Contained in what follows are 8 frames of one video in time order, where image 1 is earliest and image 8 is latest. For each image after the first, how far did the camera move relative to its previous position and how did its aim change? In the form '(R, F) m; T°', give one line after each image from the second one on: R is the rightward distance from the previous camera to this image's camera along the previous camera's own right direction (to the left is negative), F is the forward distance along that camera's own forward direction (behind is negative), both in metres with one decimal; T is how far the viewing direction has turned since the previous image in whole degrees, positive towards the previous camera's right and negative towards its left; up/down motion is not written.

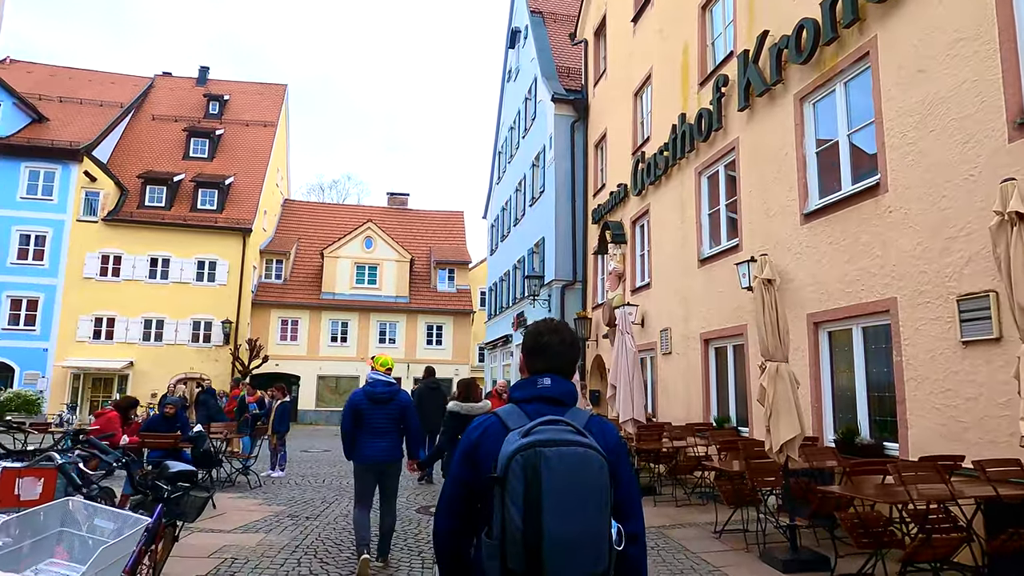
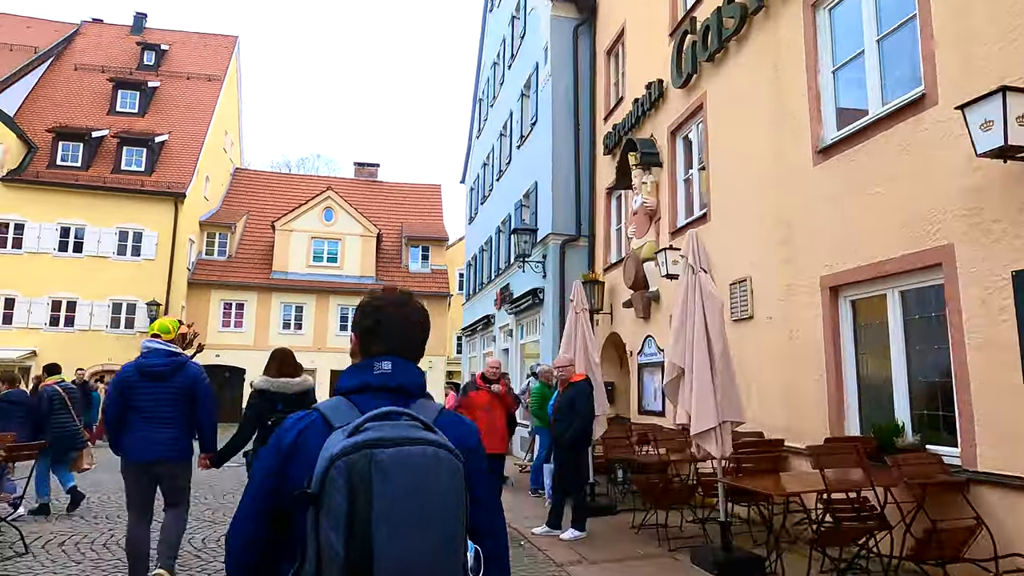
(0.0, +3.3) m; +1°
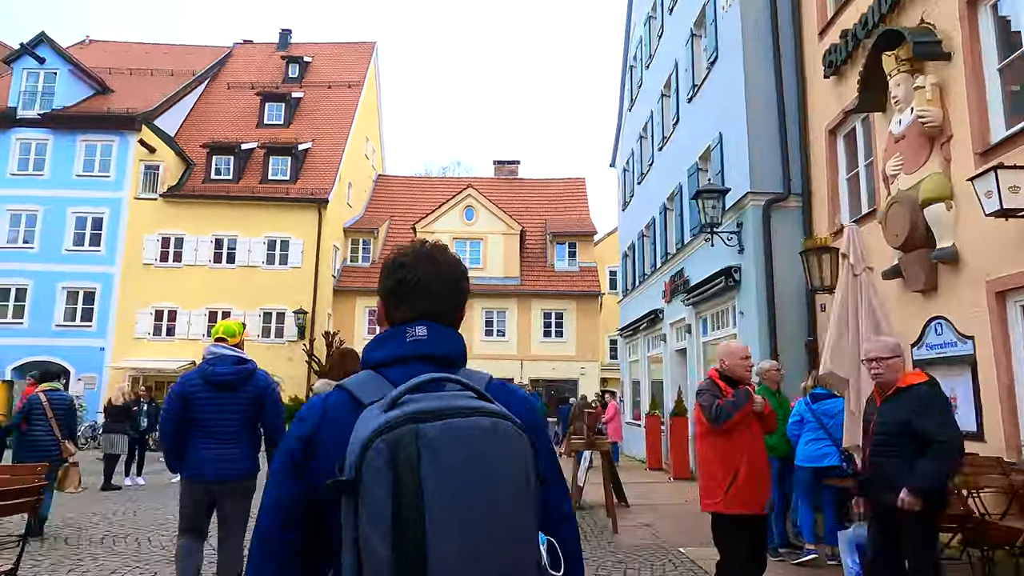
(-0.4, +2.0) m; -11°
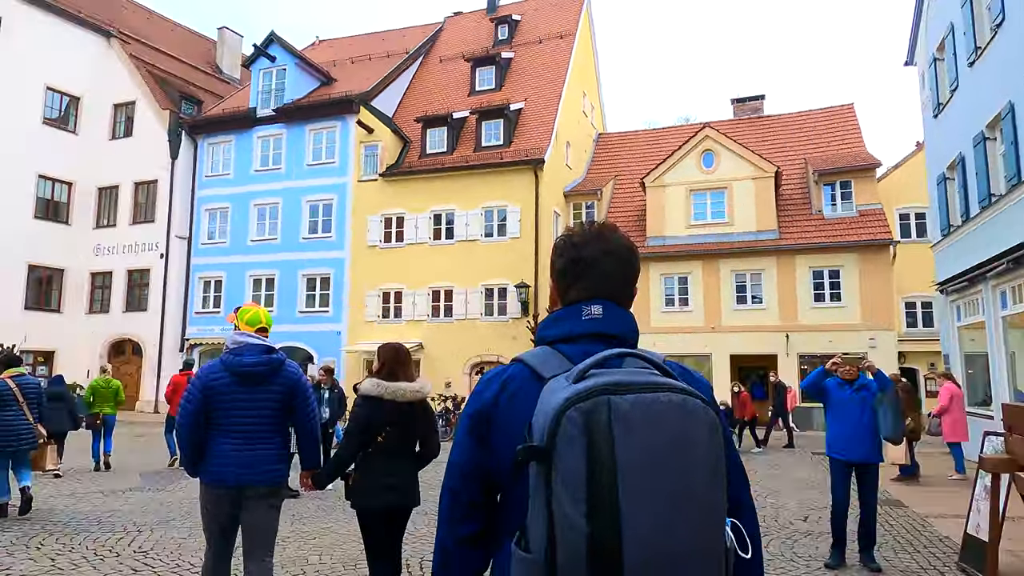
(-0.5, +2.9) m; -18°
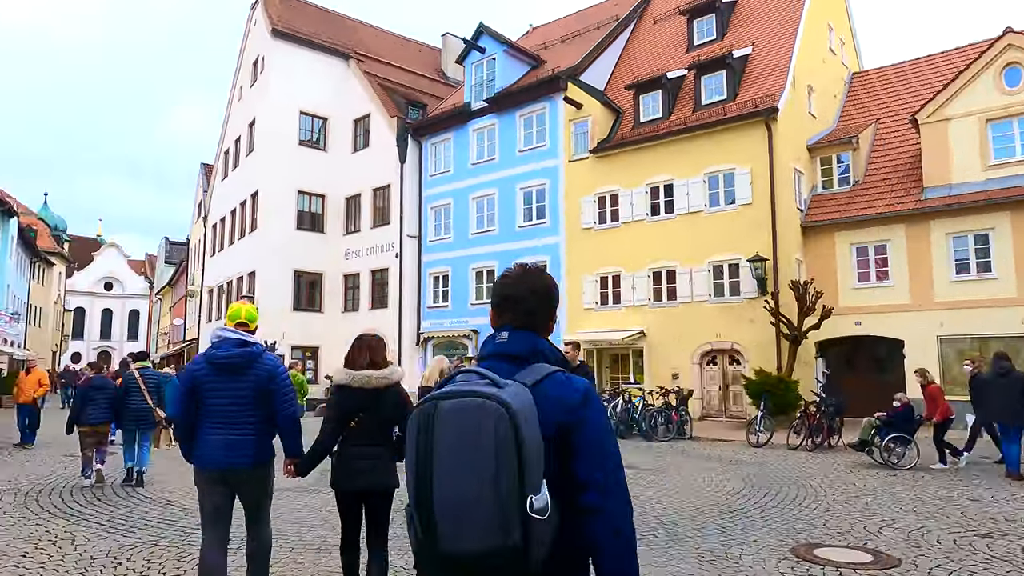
(+0.6, +2.5) m; -19°
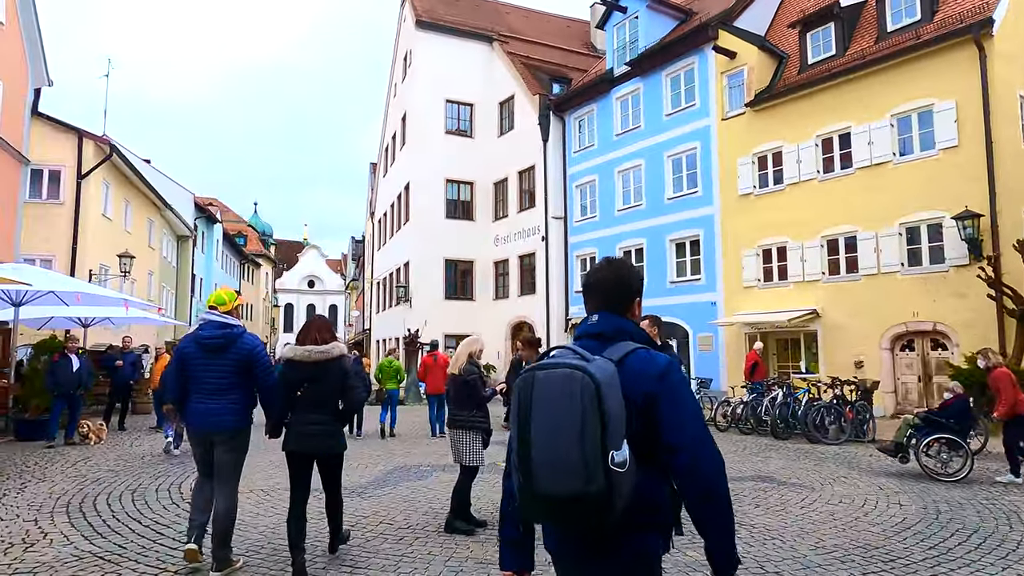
(+1.3, +2.5) m; -15°
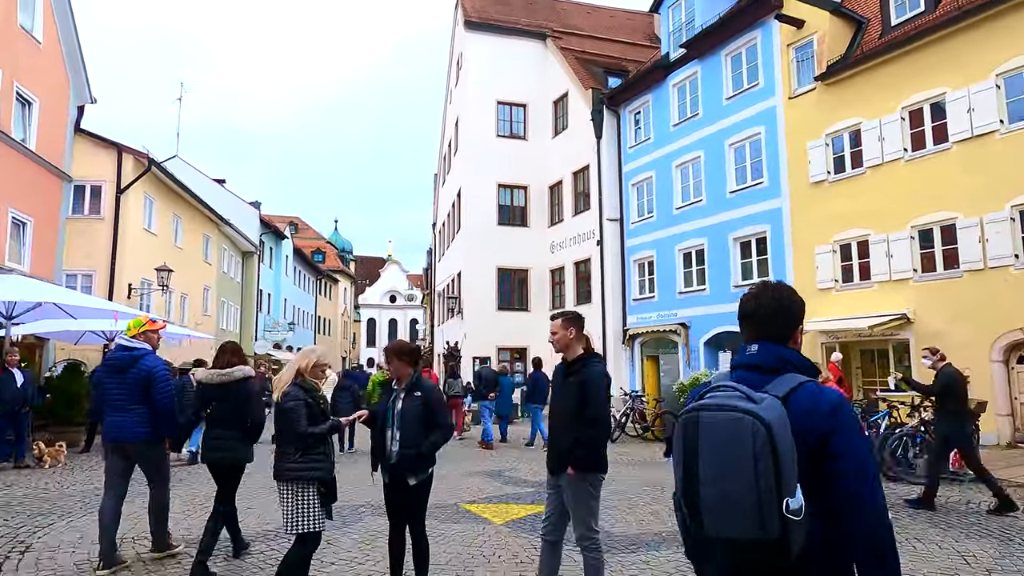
(+1.5, +2.3) m; -7°
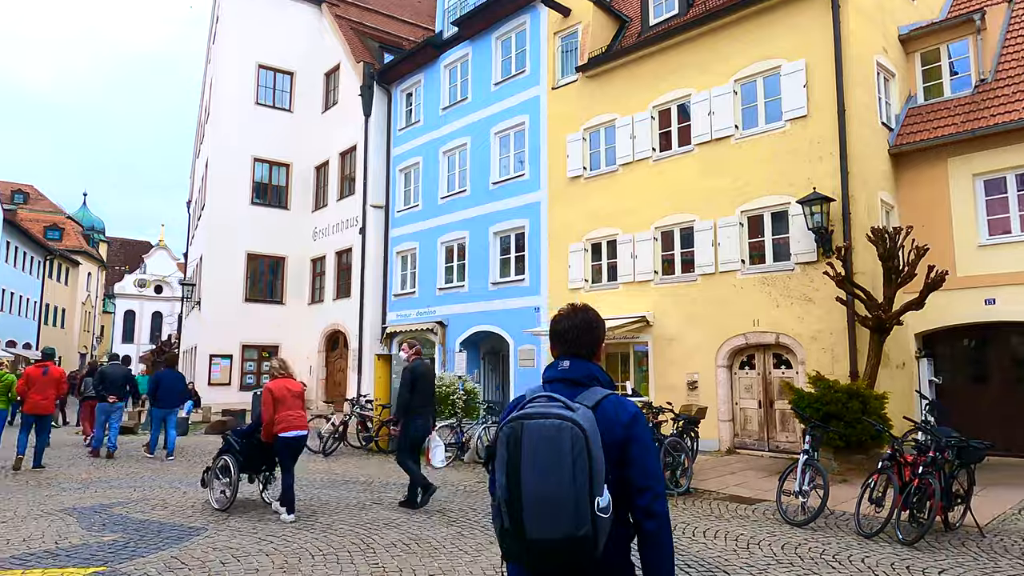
(+1.7, +1.6) m; +15°
